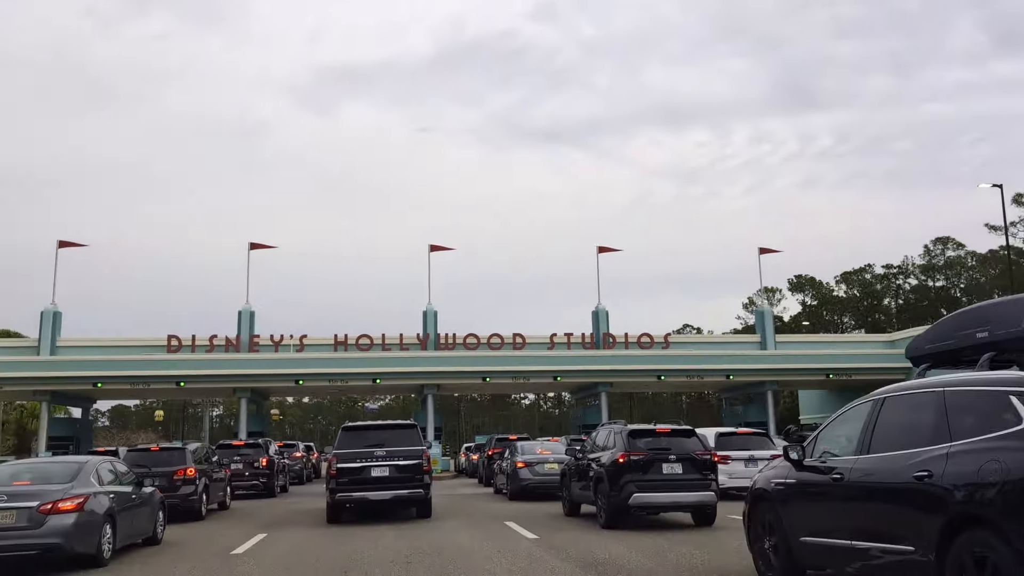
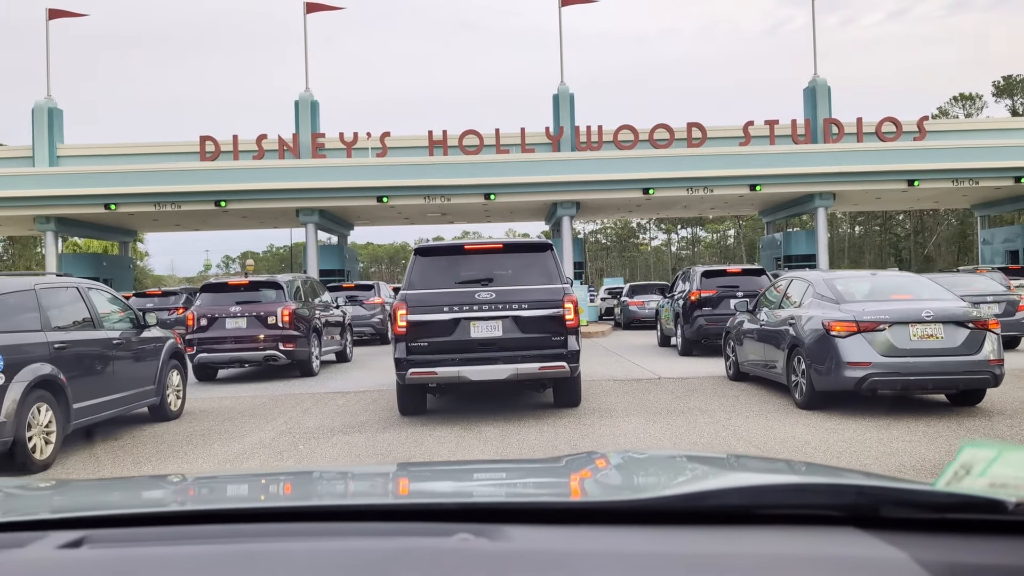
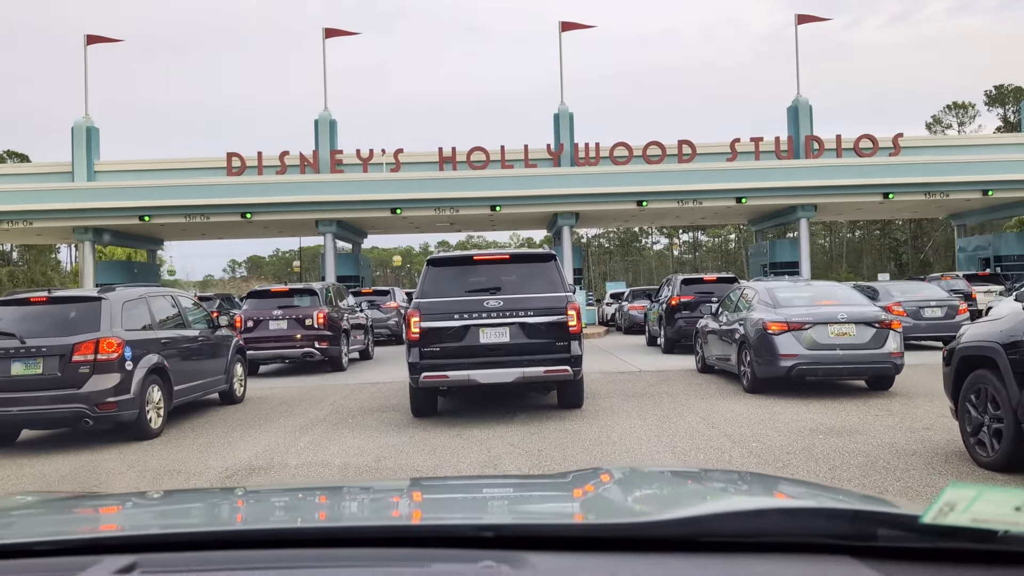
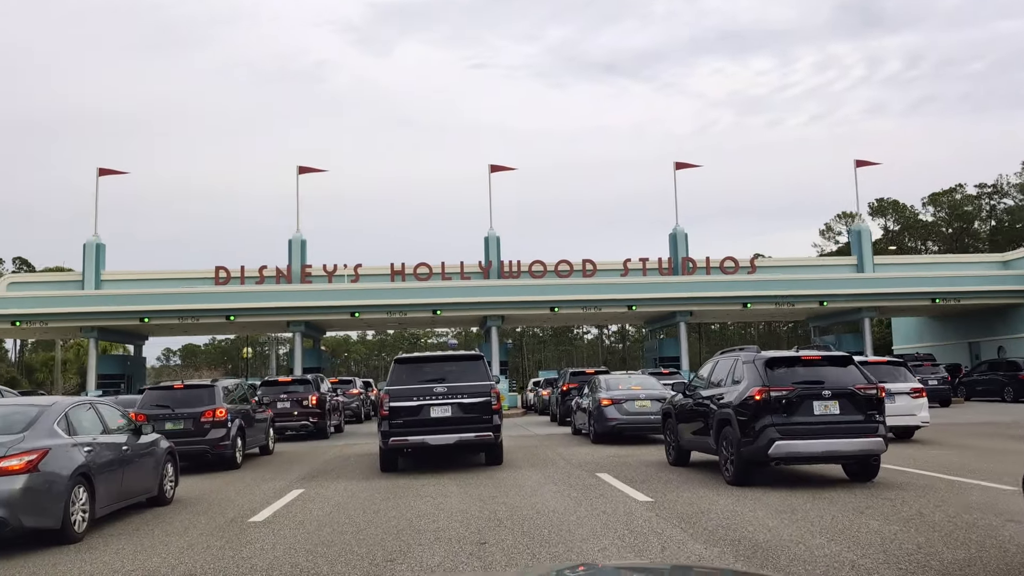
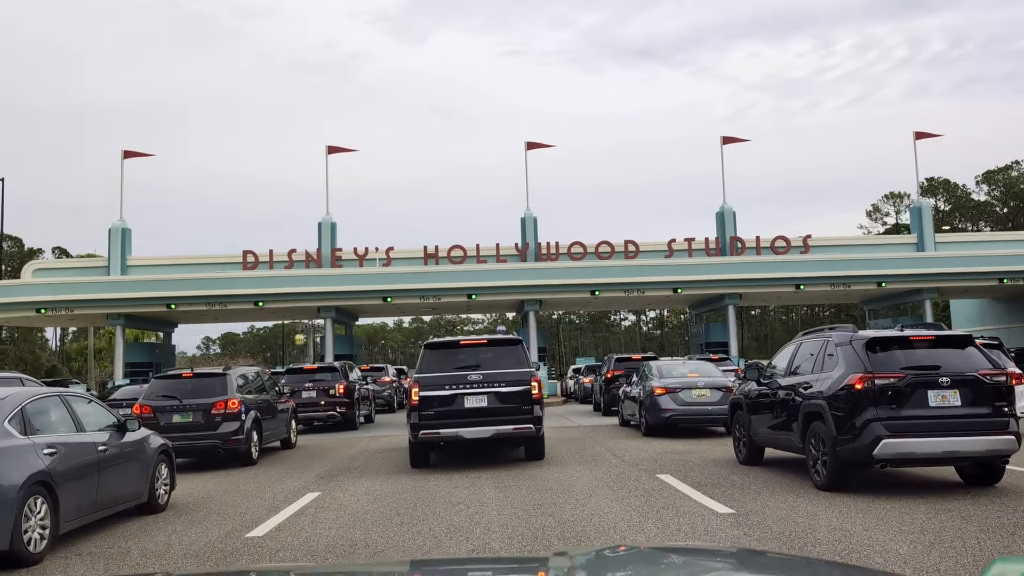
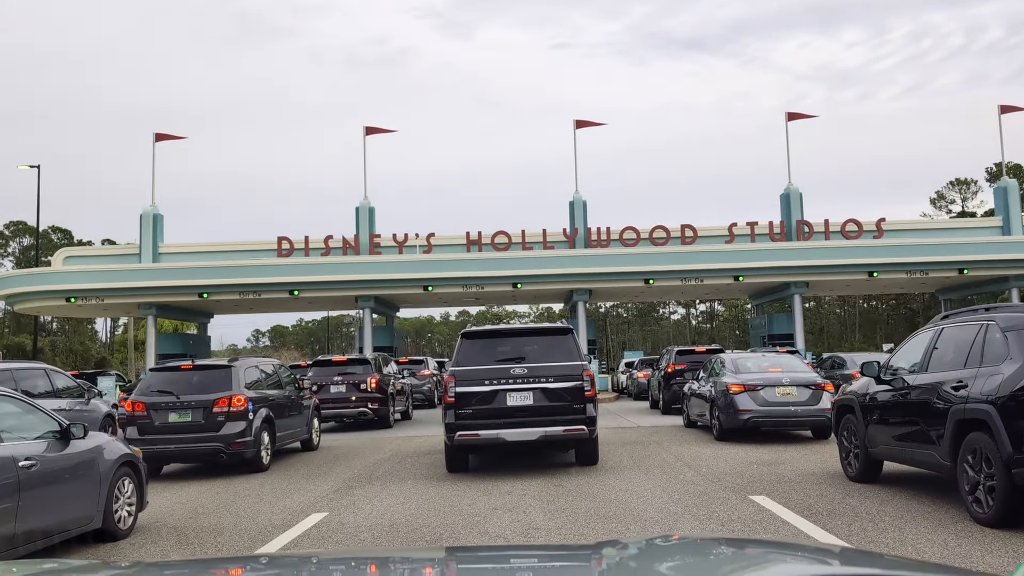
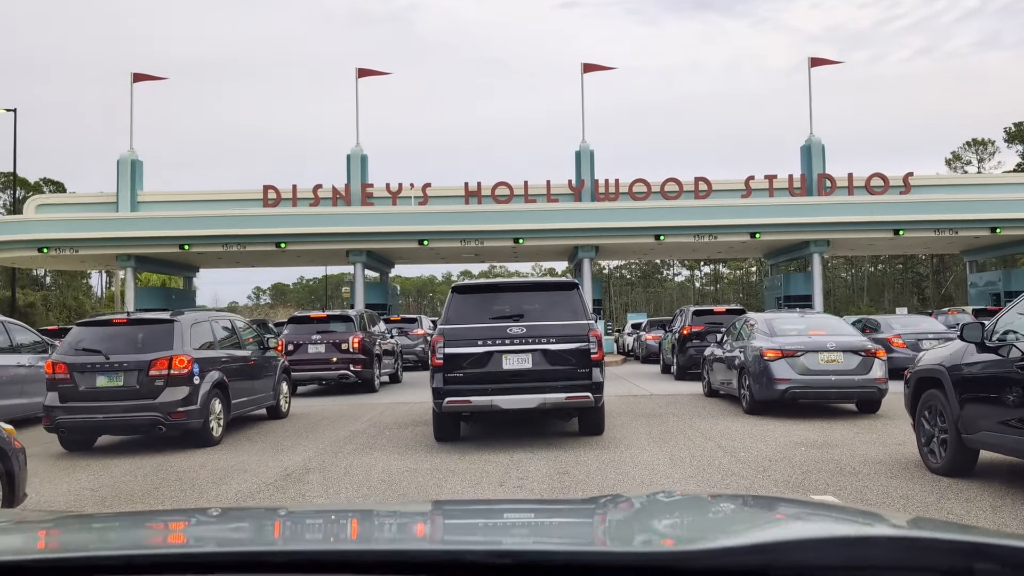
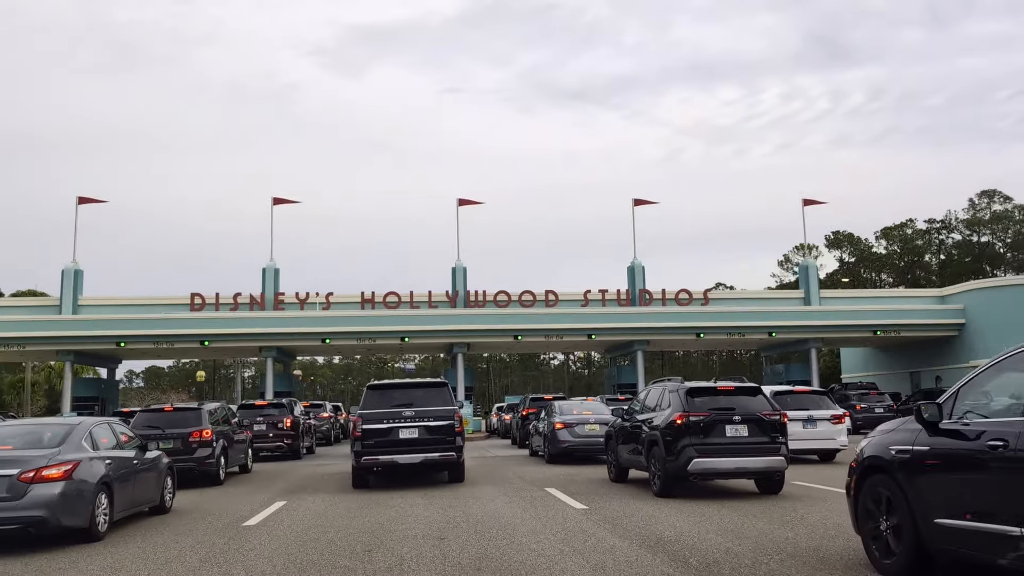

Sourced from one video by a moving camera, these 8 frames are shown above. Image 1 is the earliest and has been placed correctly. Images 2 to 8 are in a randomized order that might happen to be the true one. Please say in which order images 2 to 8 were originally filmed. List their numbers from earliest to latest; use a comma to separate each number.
8, 4, 5, 6, 7, 3, 2
